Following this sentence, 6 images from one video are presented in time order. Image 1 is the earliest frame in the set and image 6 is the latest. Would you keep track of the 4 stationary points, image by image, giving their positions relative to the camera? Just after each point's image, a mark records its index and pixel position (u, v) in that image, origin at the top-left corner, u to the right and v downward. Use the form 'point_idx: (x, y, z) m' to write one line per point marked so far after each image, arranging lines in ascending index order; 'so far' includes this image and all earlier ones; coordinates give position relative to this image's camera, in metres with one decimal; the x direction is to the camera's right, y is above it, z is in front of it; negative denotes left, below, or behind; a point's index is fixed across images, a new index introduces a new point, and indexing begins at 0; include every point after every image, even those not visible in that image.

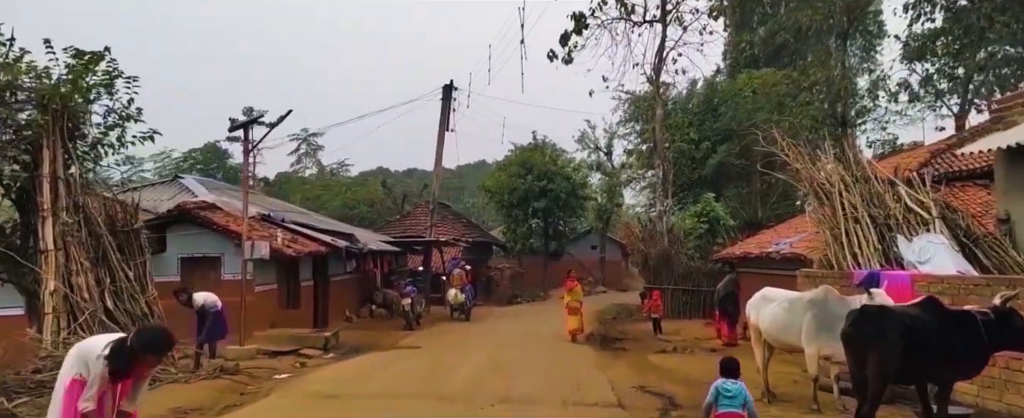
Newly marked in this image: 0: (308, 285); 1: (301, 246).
0: (-4.7, -1.8, +16.2) m
1: (-4.5, -0.8, +14.9) m
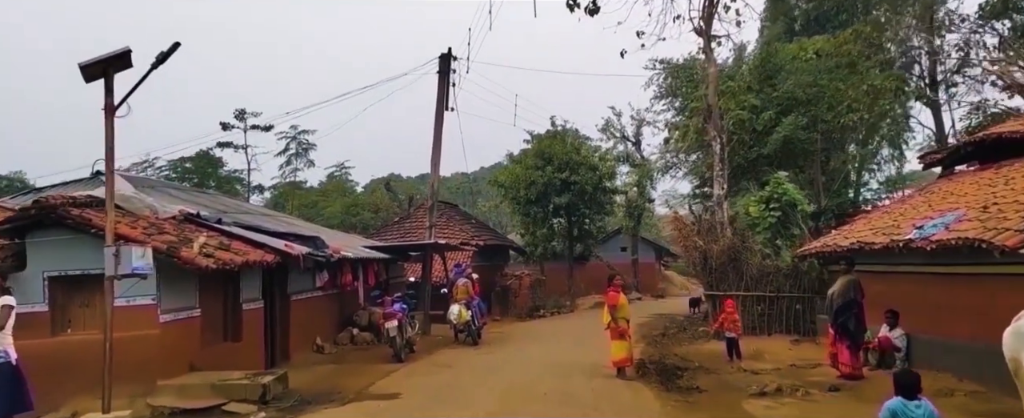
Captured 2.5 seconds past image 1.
0: (-4.4, -1.7, +12.0) m
1: (-4.2, -0.7, +10.7) m
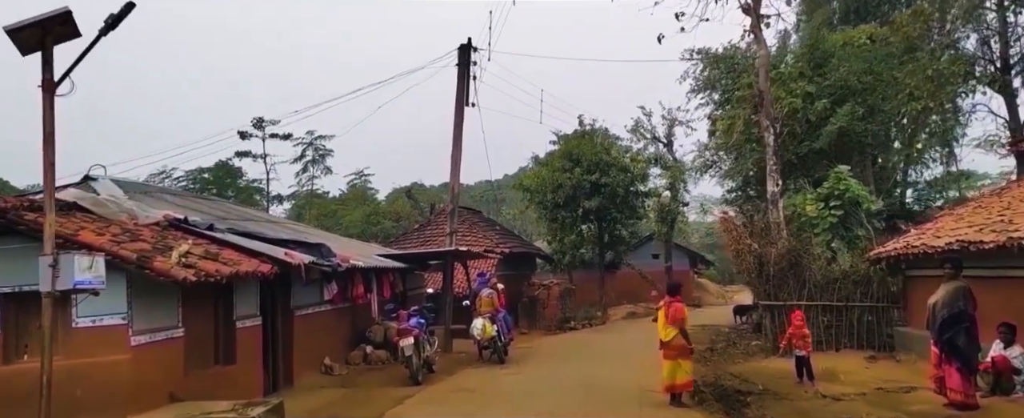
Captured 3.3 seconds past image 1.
0: (-3.9, -1.7, +10.5) m
1: (-3.8, -0.7, +9.2) m
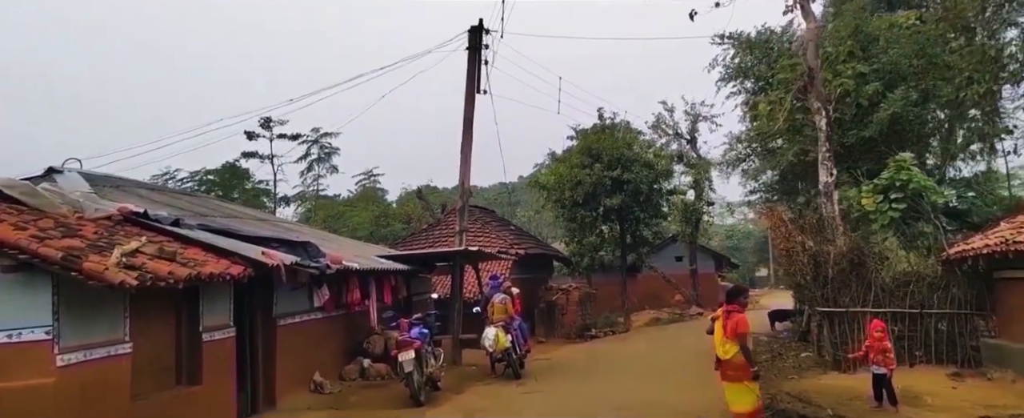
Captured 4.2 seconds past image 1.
0: (-3.7, -1.6, +9.0) m
1: (-3.6, -0.6, +7.6) m
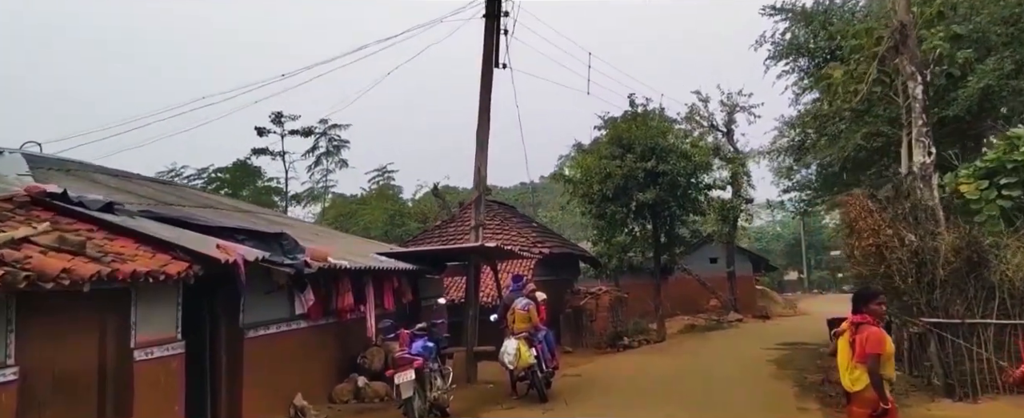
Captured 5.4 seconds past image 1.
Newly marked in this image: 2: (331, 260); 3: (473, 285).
0: (-3.5, -1.4, +6.9) m
1: (-3.4, -0.4, +5.6) m
2: (-2.3, -0.7, +9.1) m
3: (-0.7, -1.3, +11.9) m
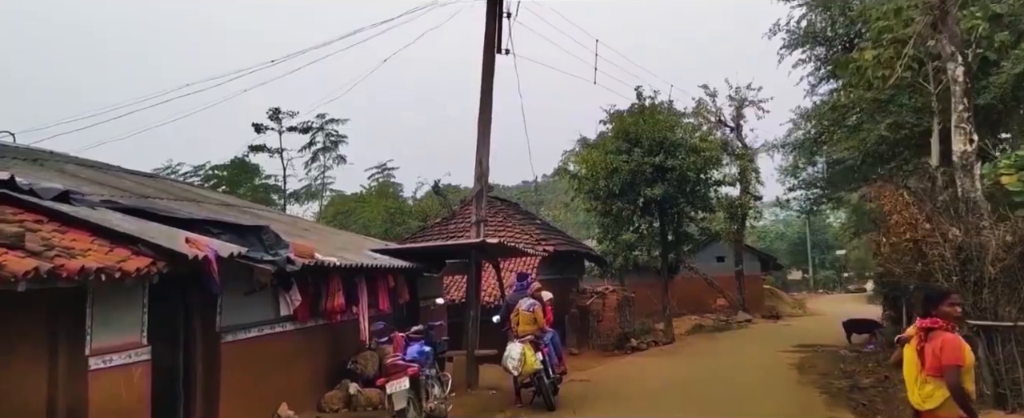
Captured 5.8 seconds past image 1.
0: (-3.4, -1.3, +6.1) m
1: (-3.3, -0.3, +4.8) m
2: (-2.3, -0.6, +8.3) m
3: (-0.6, -1.2, +11.2) m
